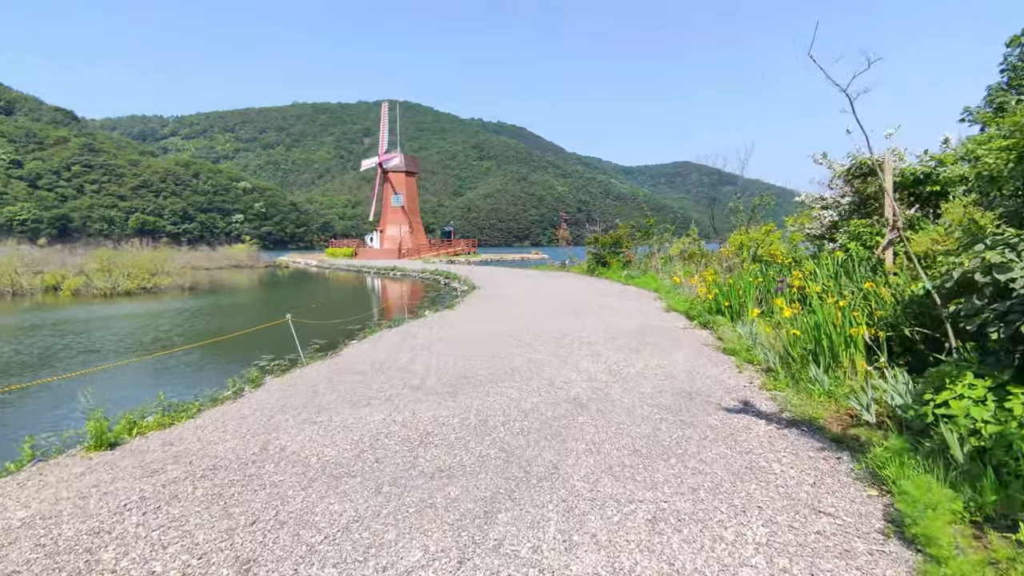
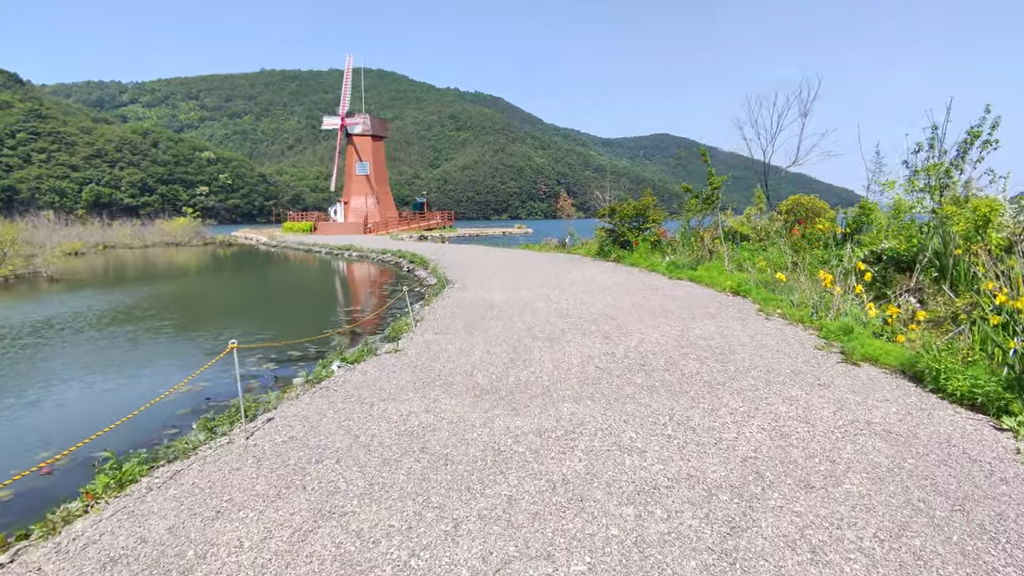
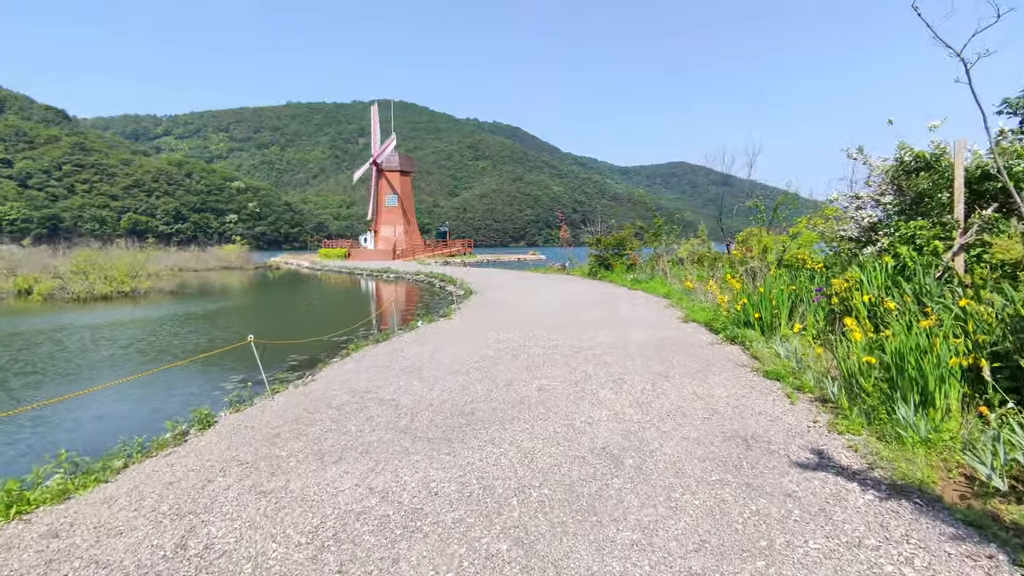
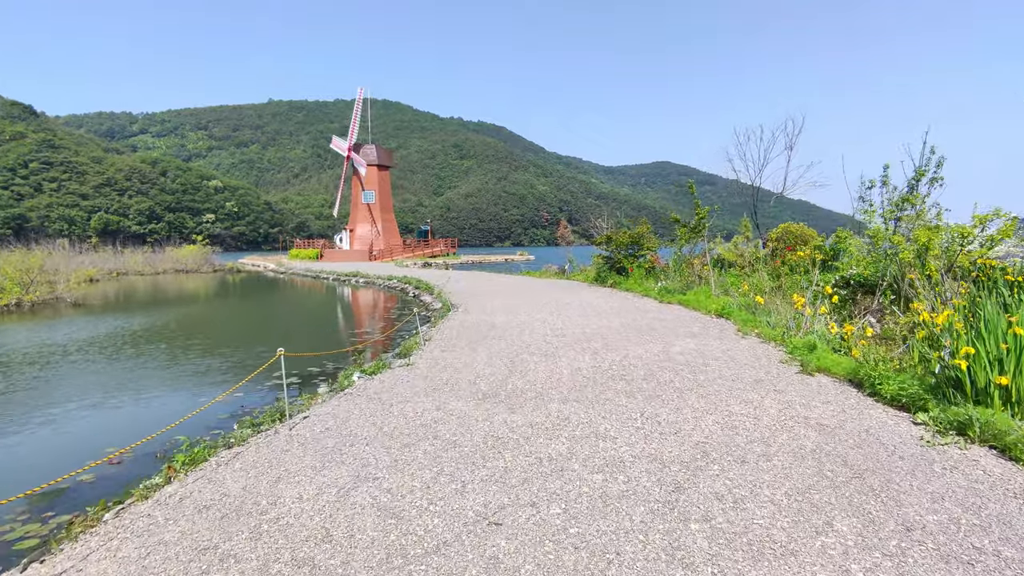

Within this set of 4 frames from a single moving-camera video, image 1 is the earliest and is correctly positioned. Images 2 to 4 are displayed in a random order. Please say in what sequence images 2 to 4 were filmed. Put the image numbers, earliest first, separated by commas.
3, 4, 2
